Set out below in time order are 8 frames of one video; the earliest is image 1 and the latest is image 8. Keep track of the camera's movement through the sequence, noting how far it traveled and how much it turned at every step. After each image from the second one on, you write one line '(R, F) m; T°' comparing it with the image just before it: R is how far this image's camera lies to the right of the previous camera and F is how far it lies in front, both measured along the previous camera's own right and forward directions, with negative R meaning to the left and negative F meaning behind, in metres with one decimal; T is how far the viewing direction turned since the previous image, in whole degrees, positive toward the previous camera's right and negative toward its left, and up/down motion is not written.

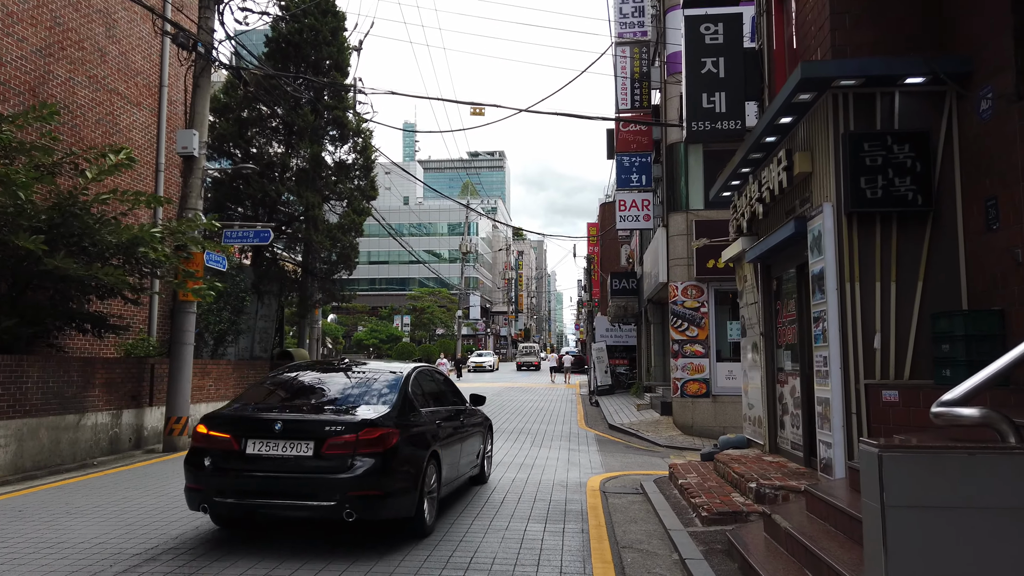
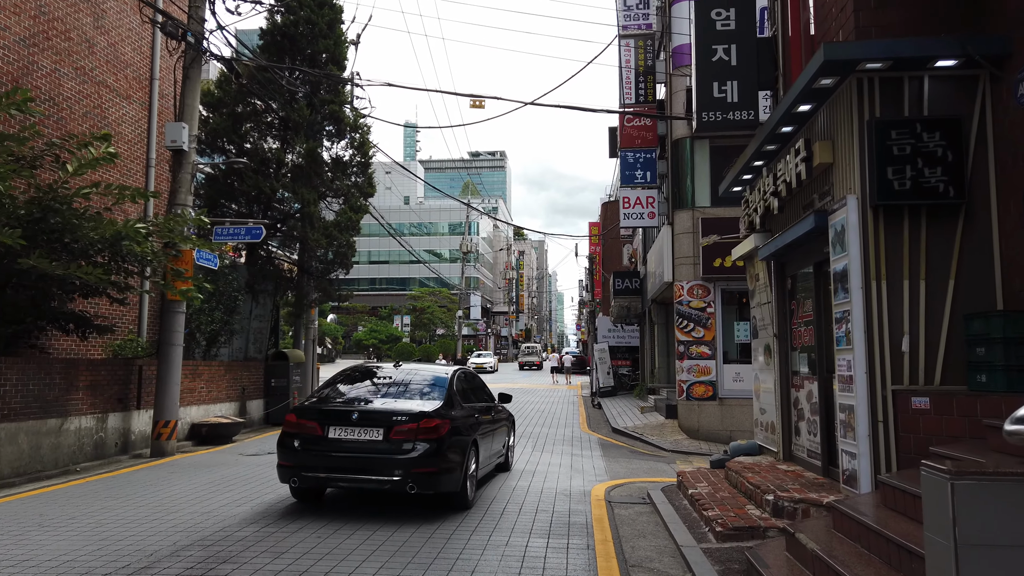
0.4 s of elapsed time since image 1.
(0.0, +0.4) m; 0°
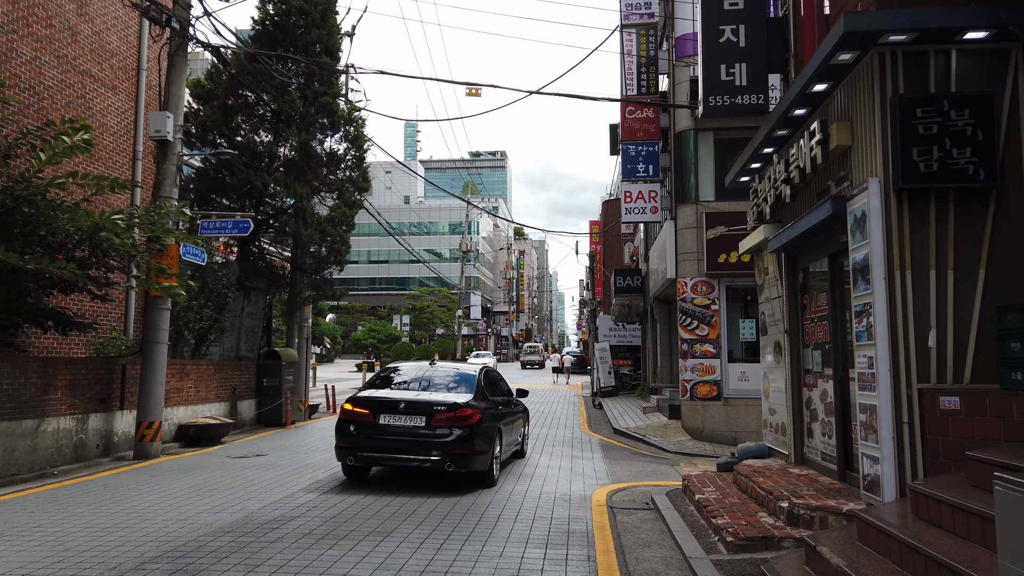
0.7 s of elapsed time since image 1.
(+0.1, +0.4) m; 0°
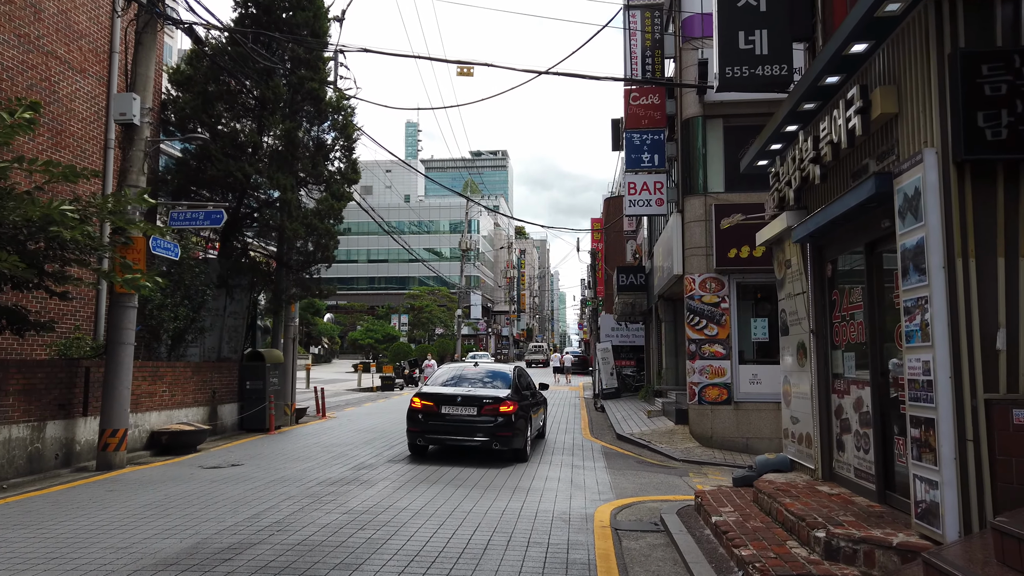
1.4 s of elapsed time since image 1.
(+0.1, +0.9) m; 0°
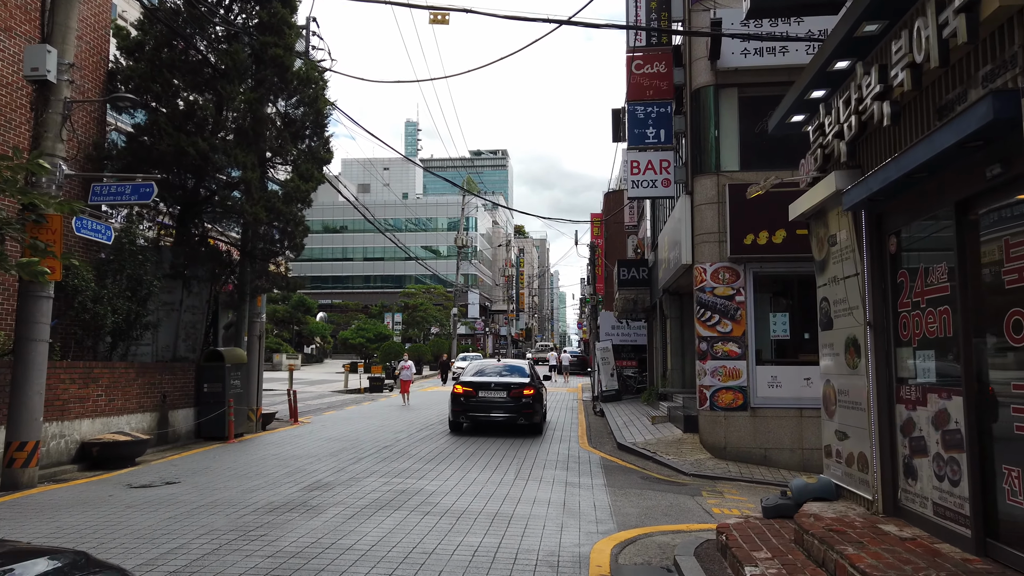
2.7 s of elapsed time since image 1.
(+0.2, +1.6) m; 0°
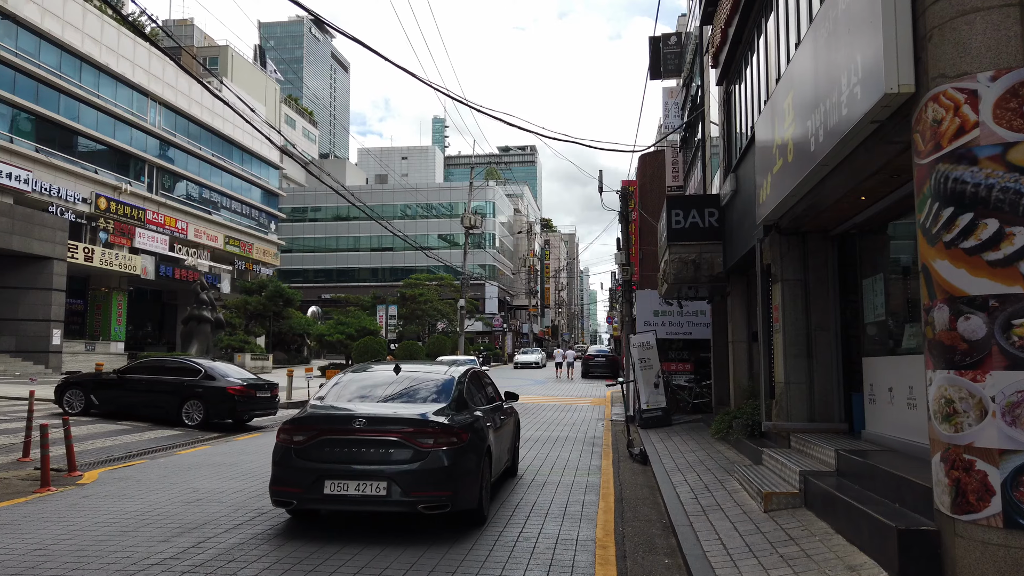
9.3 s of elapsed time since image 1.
(+0.9, +8.2) m; -3°
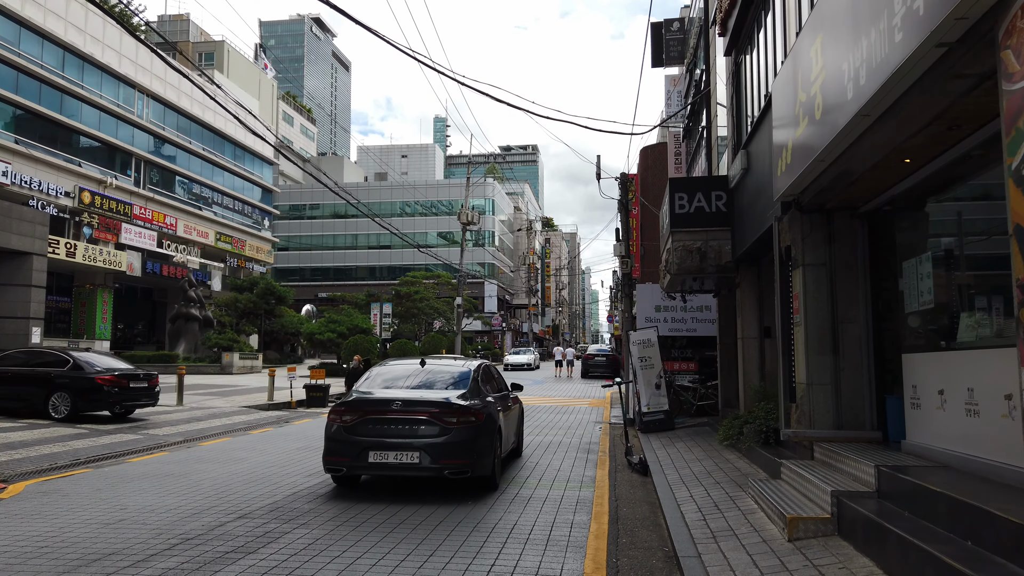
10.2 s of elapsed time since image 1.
(+0.2, +1.1) m; 0°
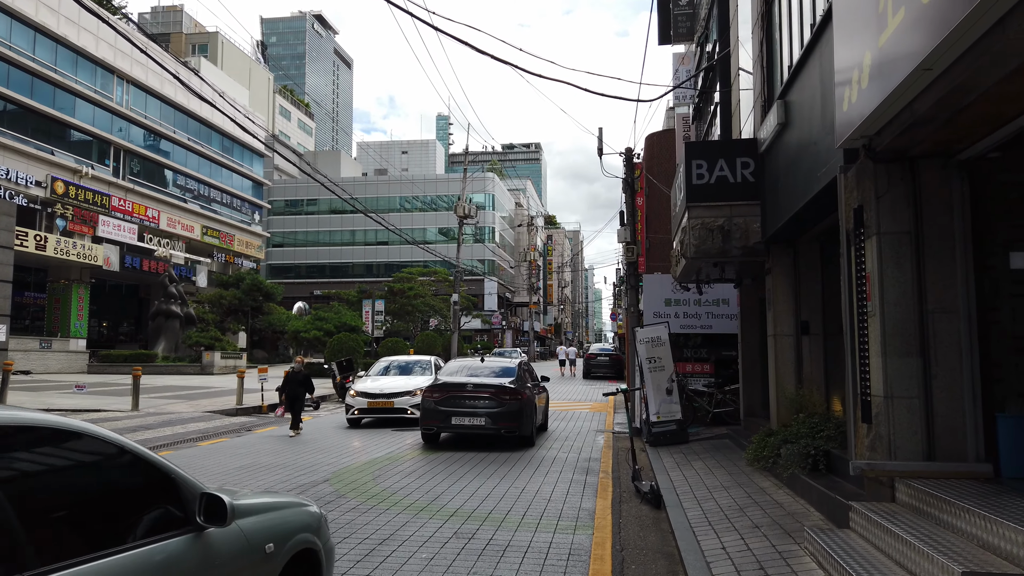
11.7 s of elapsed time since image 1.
(+0.3, +2.0) m; 0°
